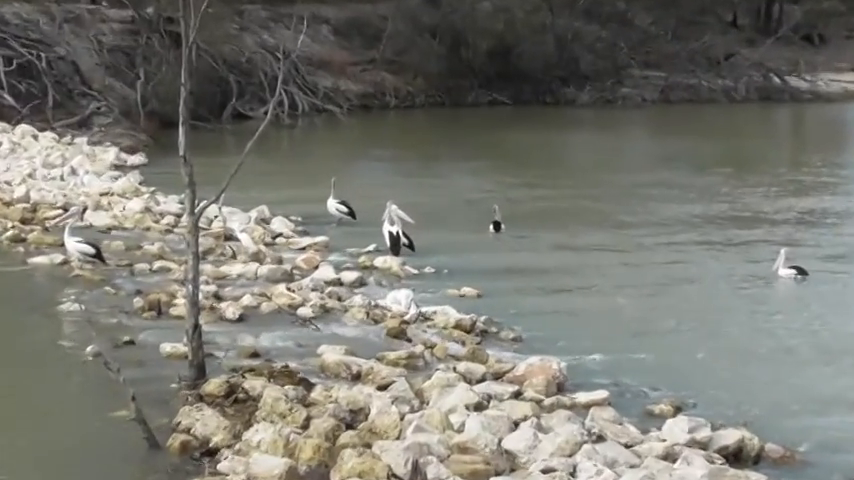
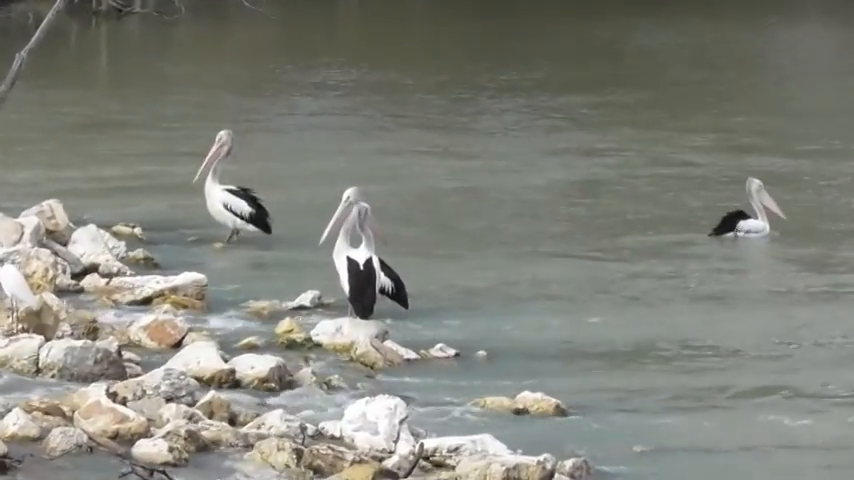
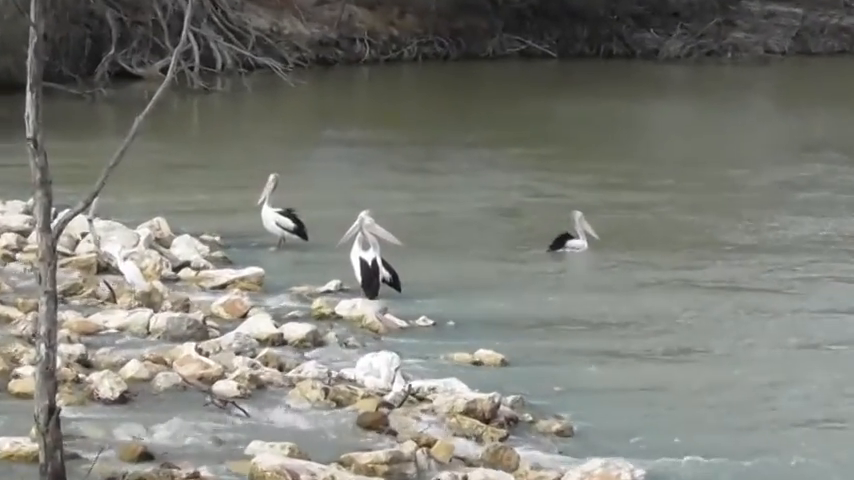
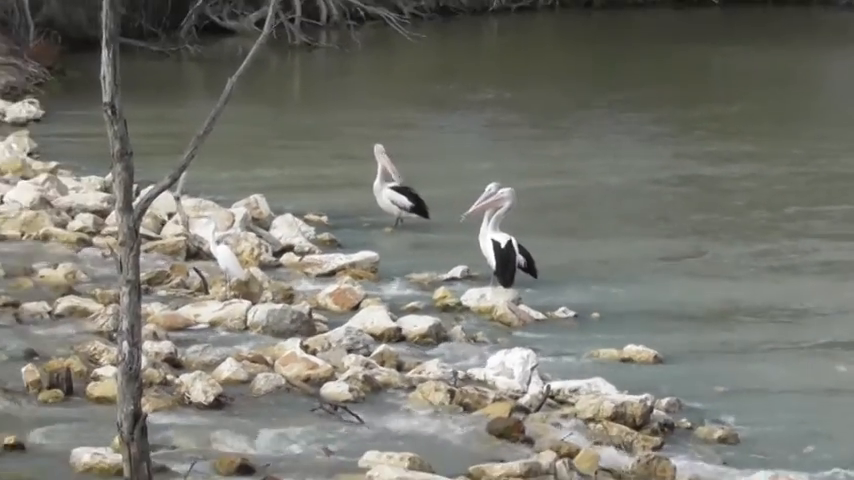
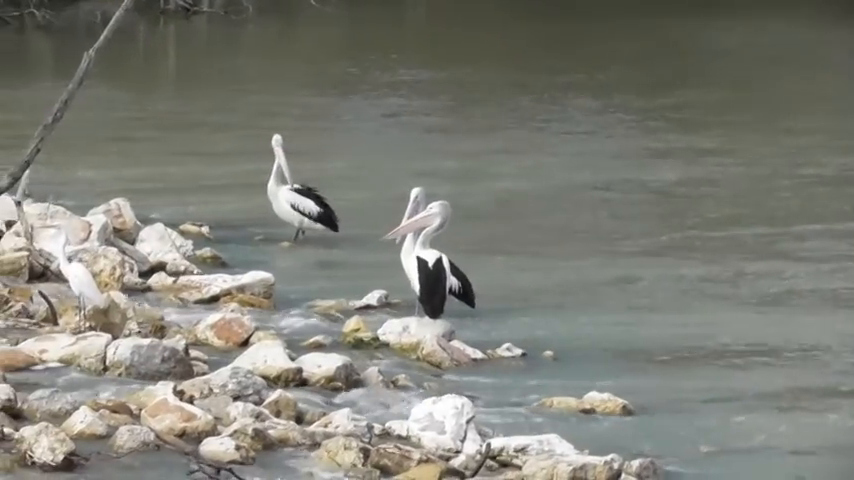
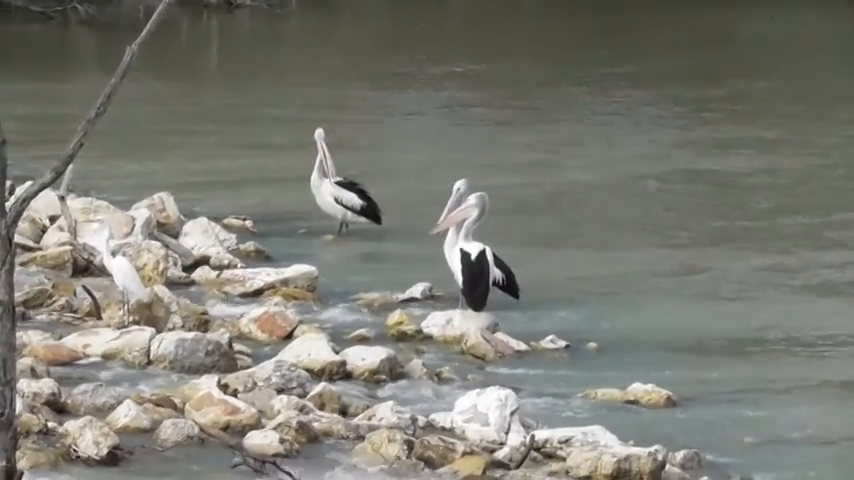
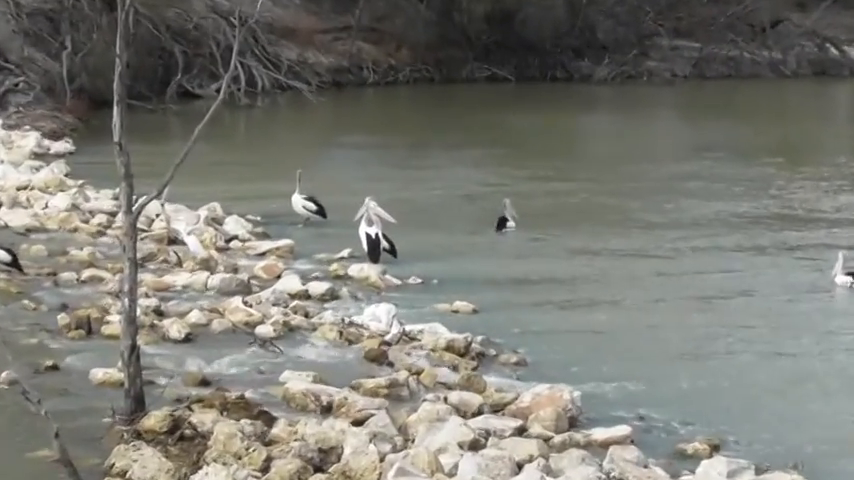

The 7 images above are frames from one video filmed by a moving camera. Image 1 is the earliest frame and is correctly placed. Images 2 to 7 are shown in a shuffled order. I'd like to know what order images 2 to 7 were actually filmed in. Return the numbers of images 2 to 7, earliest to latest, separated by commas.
7, 3, 2, 5, 6, 4
